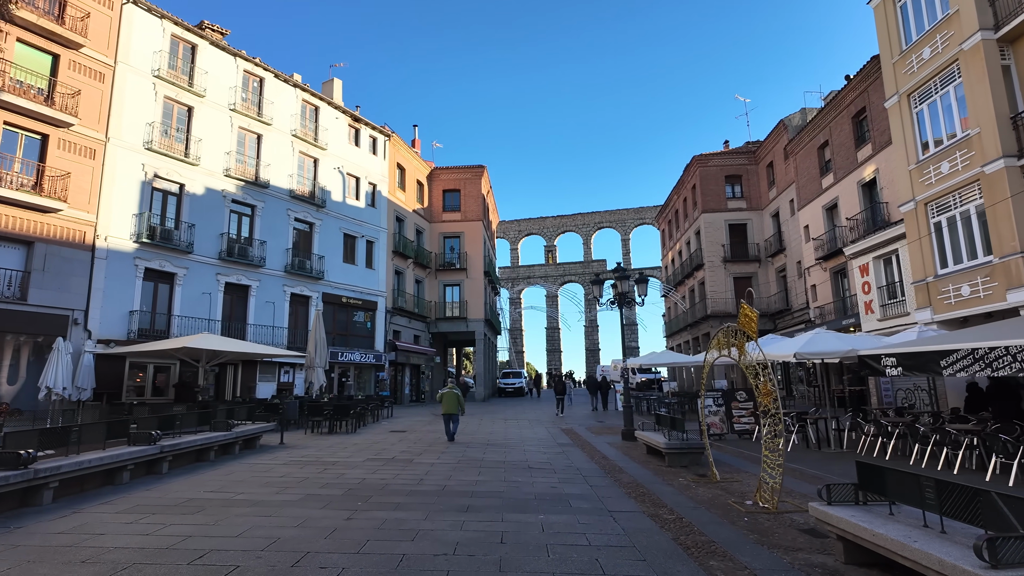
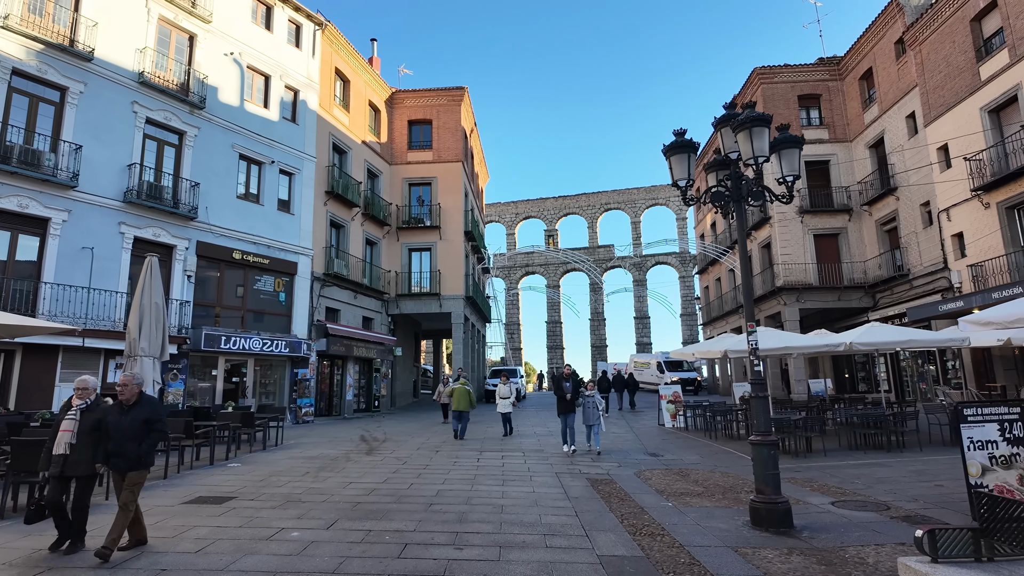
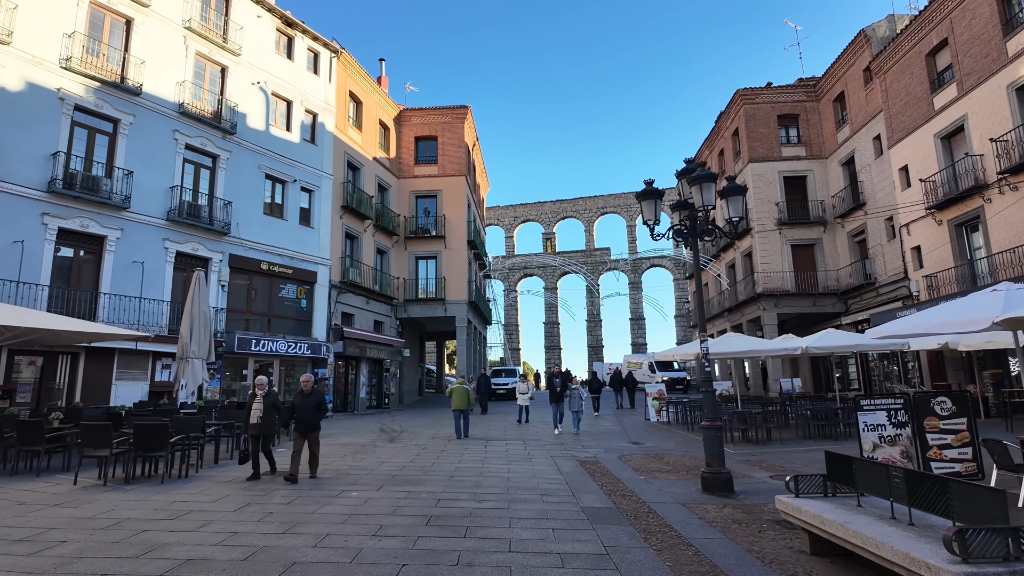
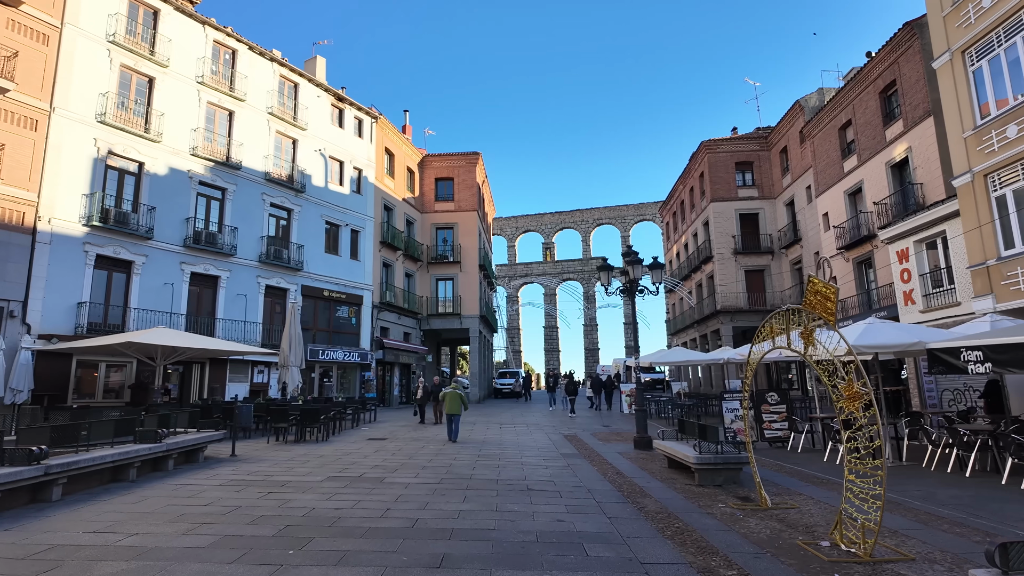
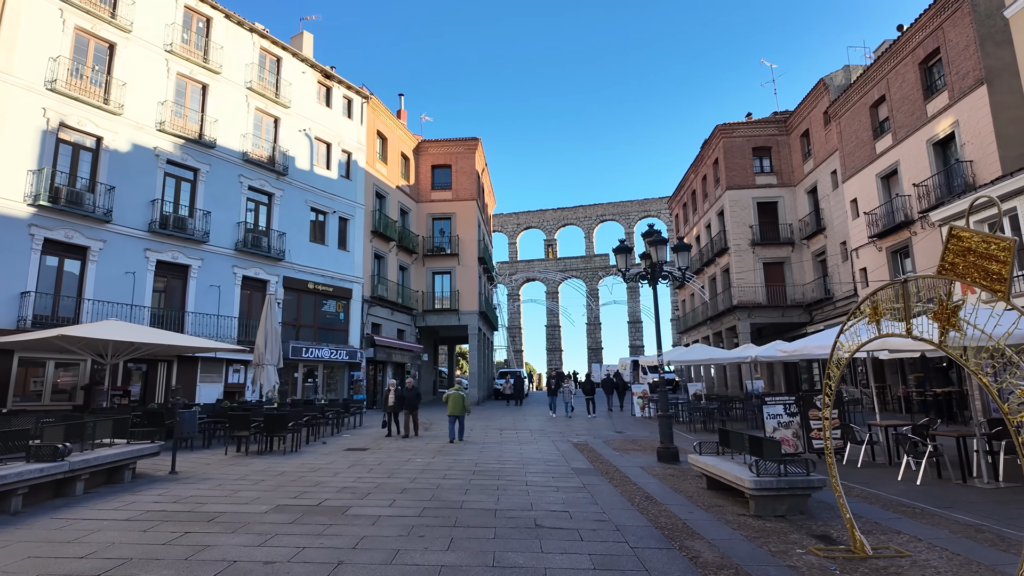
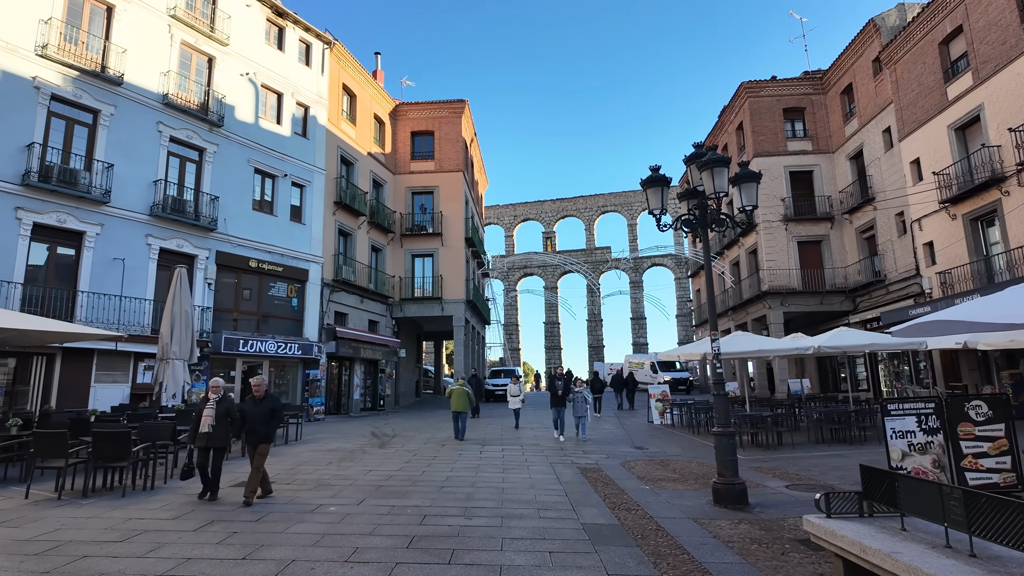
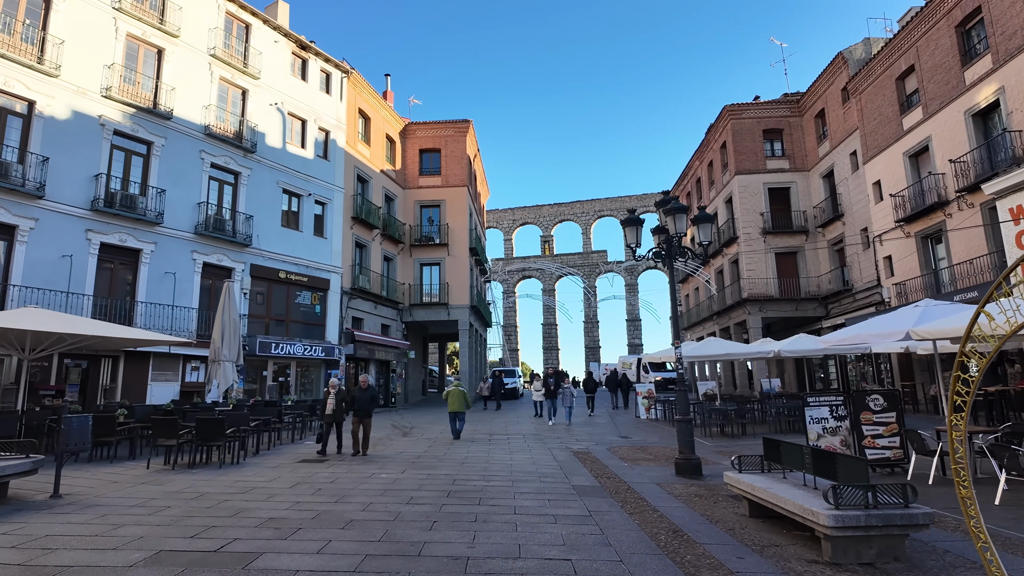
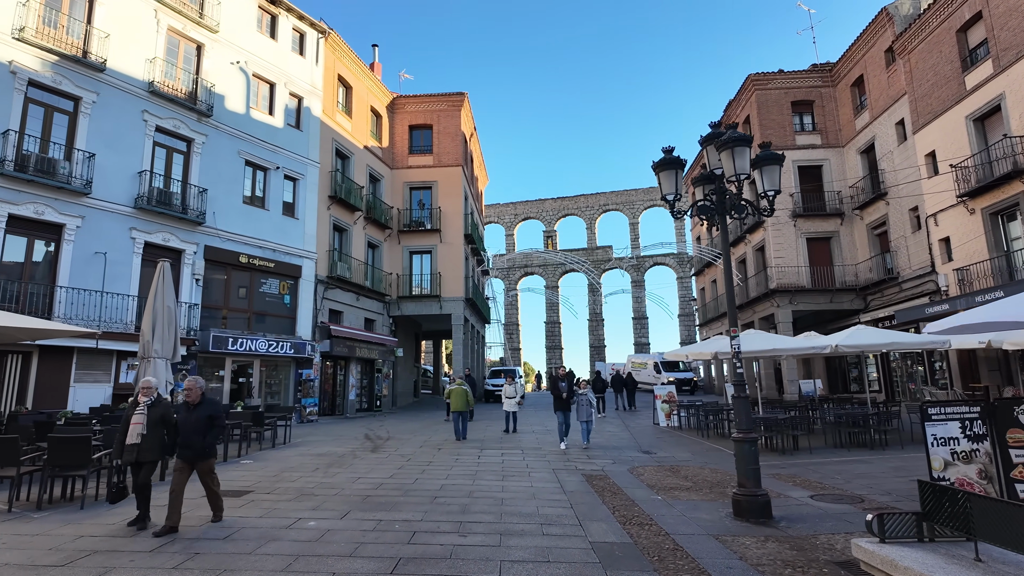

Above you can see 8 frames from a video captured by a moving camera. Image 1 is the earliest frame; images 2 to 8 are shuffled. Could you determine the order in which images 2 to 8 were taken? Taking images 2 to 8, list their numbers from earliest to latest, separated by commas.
4, 5, 7, 3, 6, 8, 2
